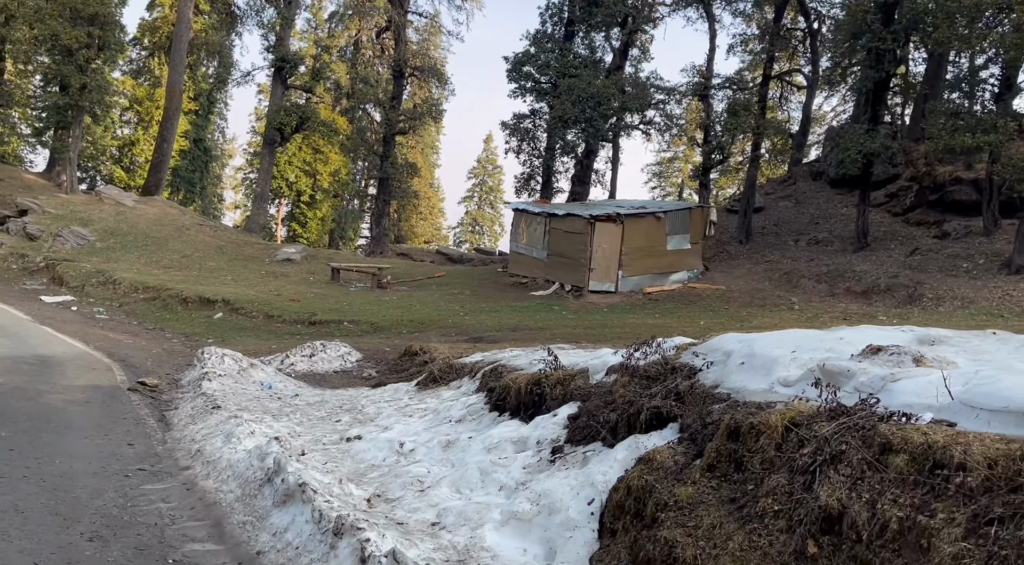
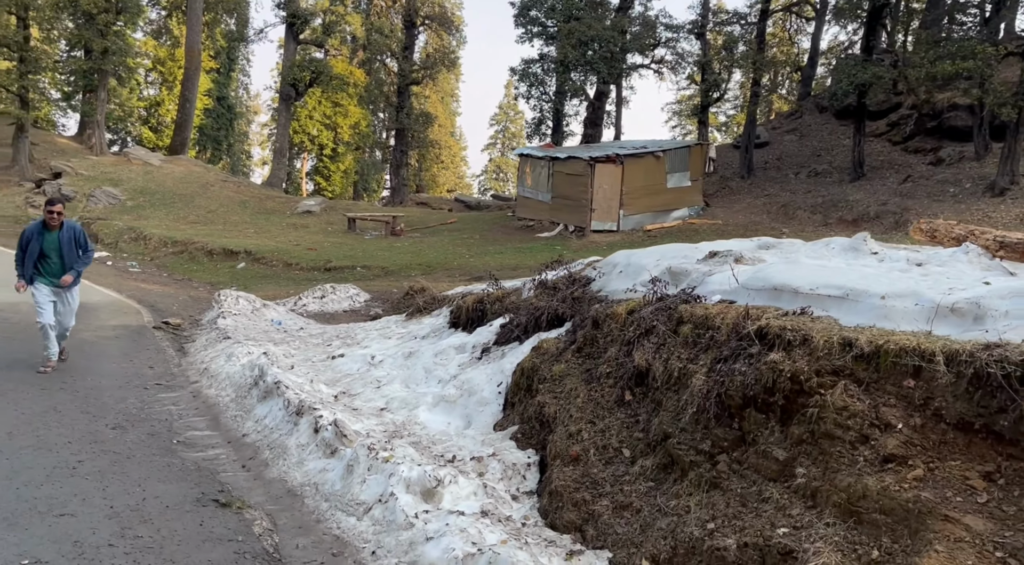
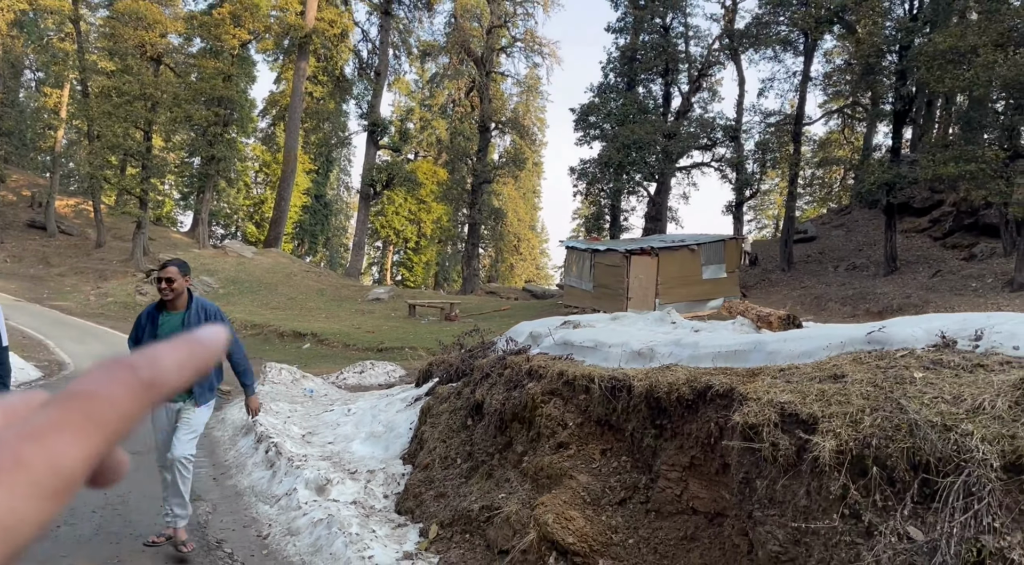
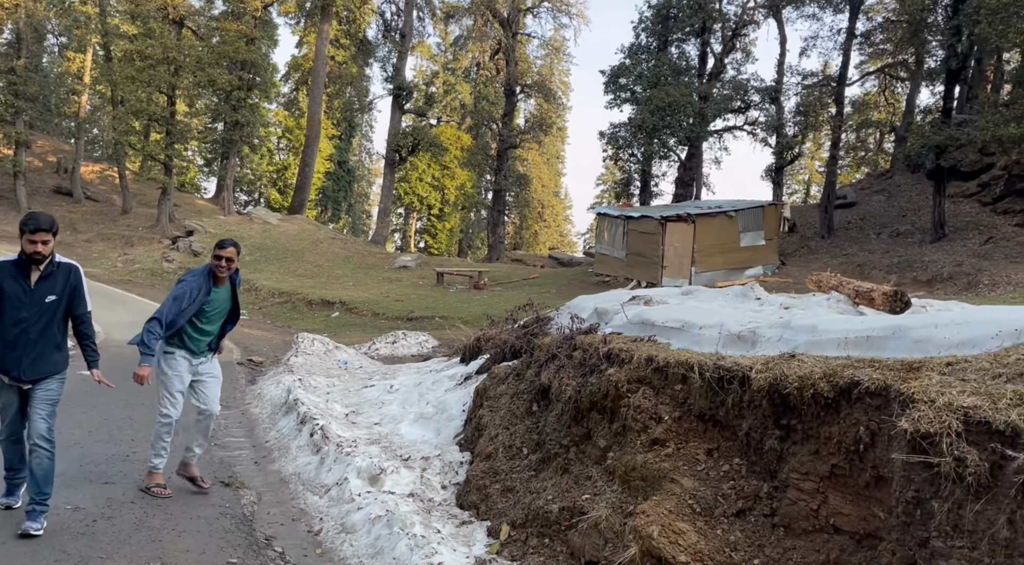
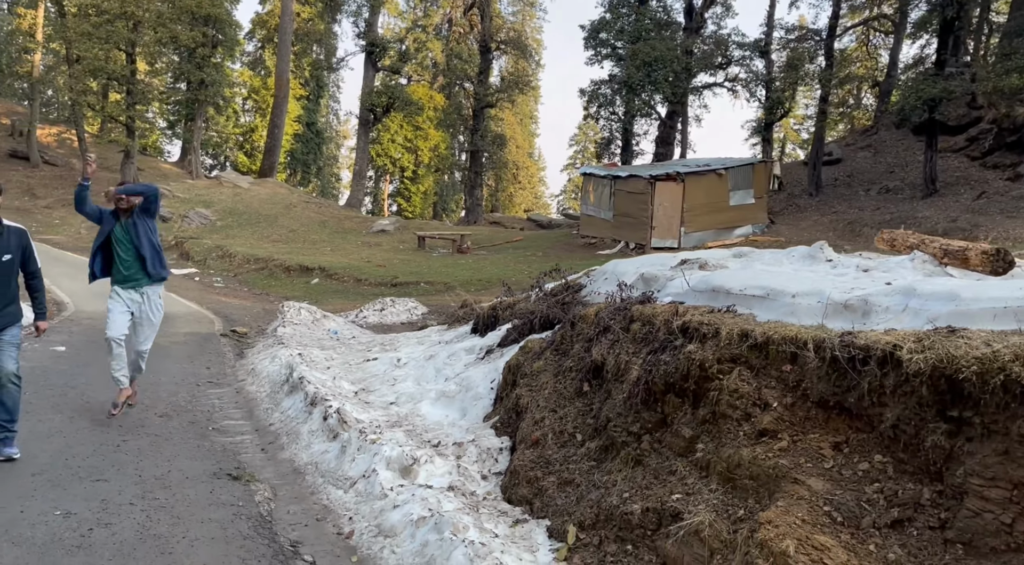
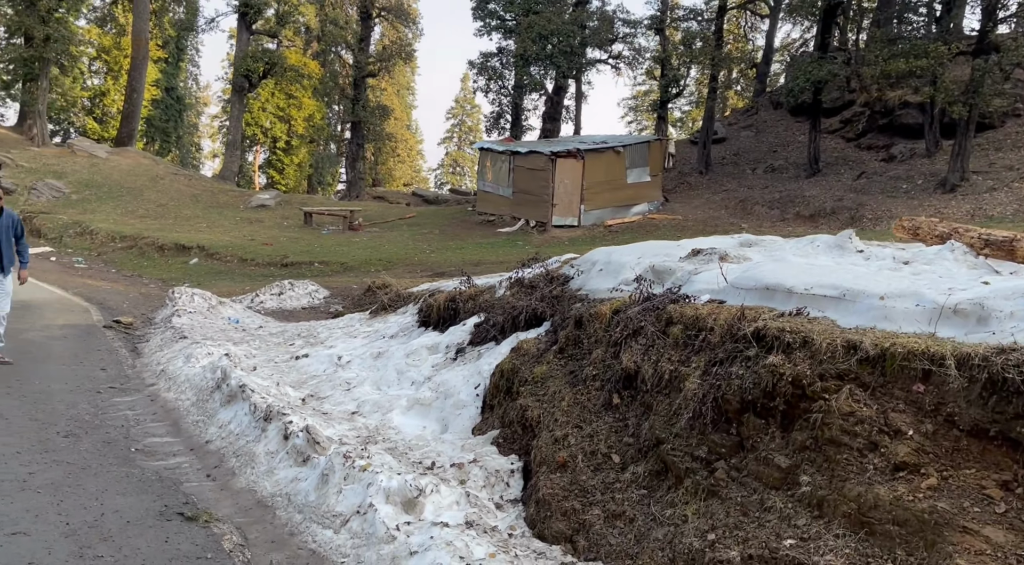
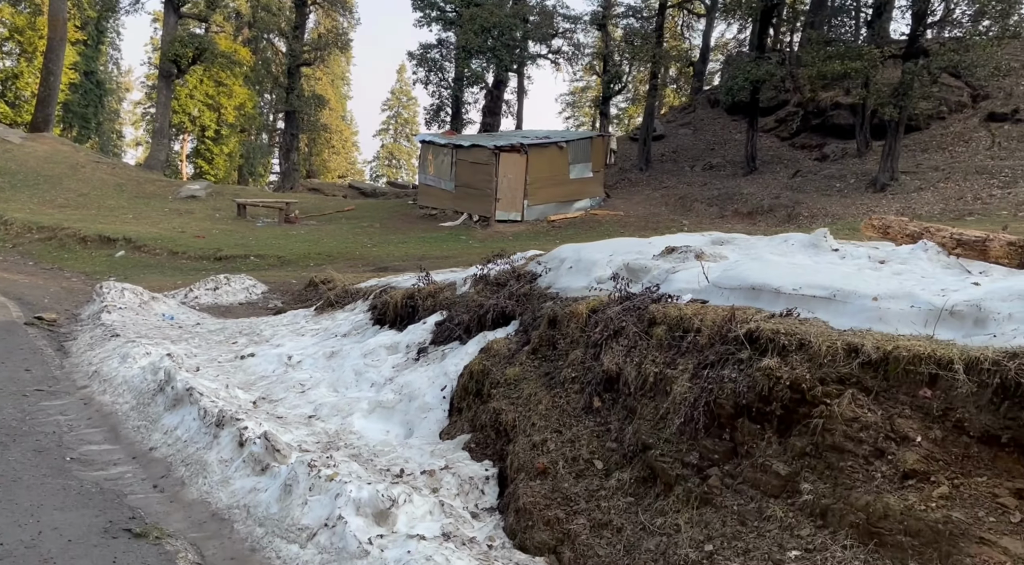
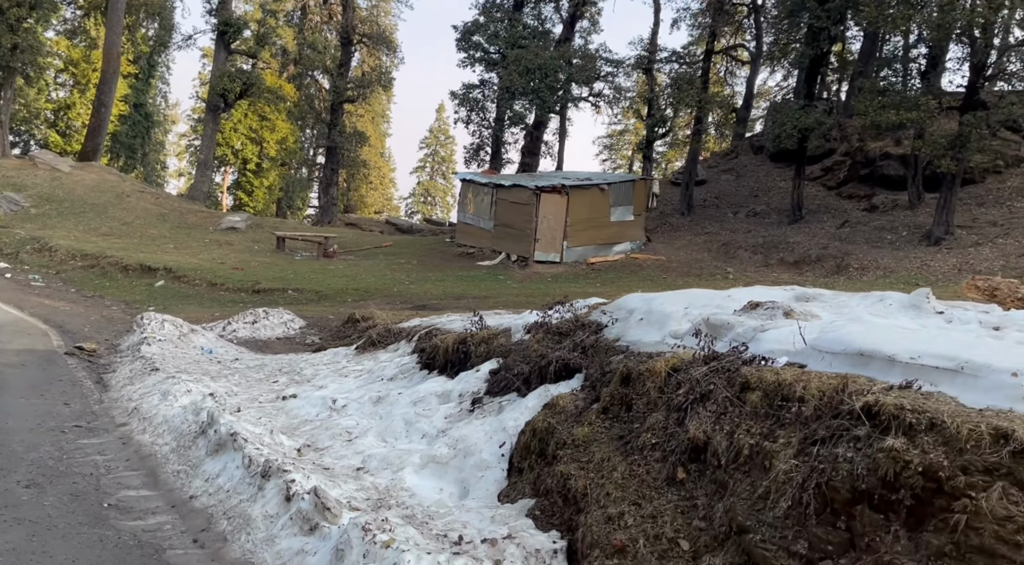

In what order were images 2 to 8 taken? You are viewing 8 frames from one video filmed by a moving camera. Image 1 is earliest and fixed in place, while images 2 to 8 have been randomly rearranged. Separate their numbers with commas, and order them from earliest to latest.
8, 7, 6, 2, 5, 4, 3
